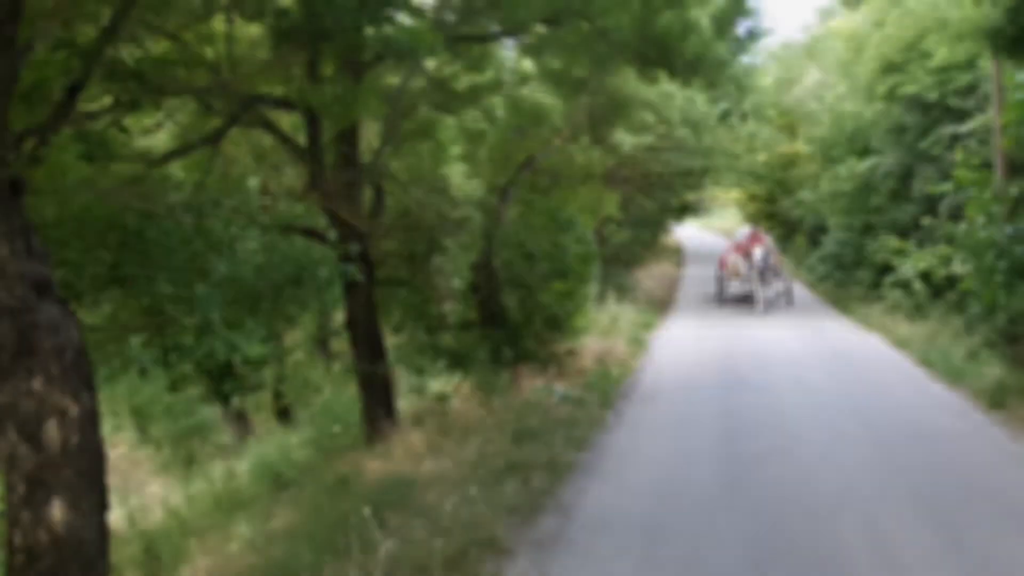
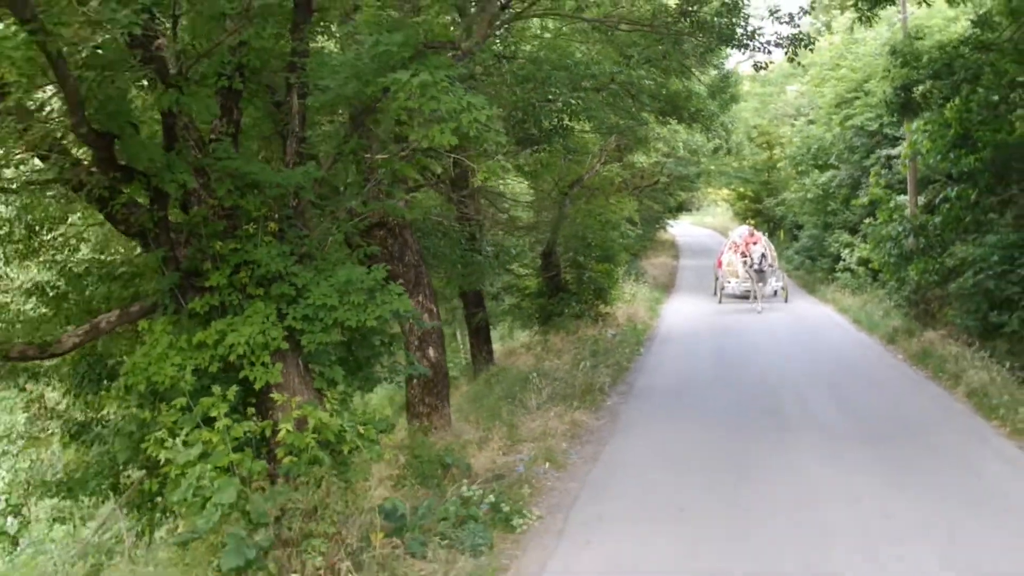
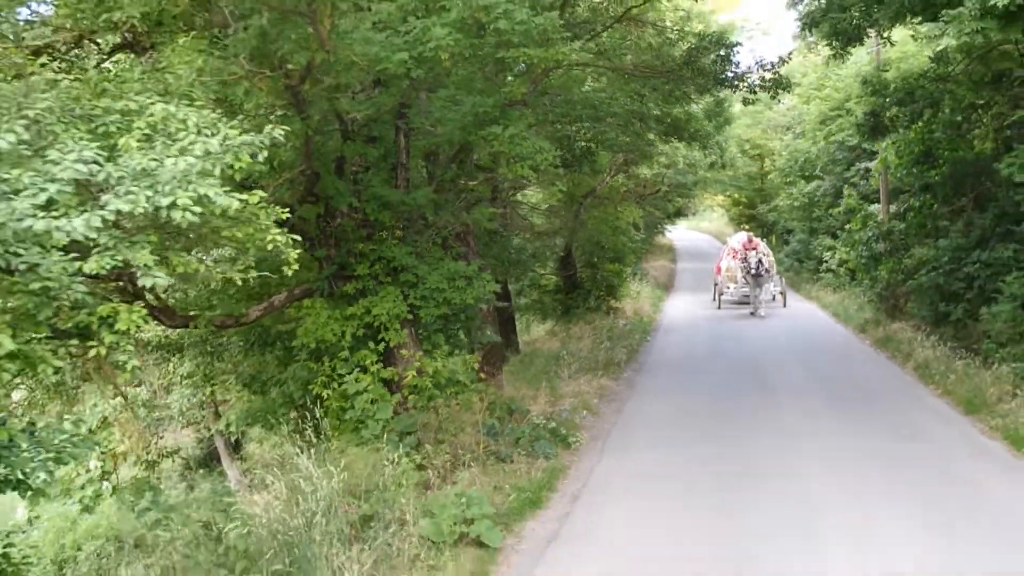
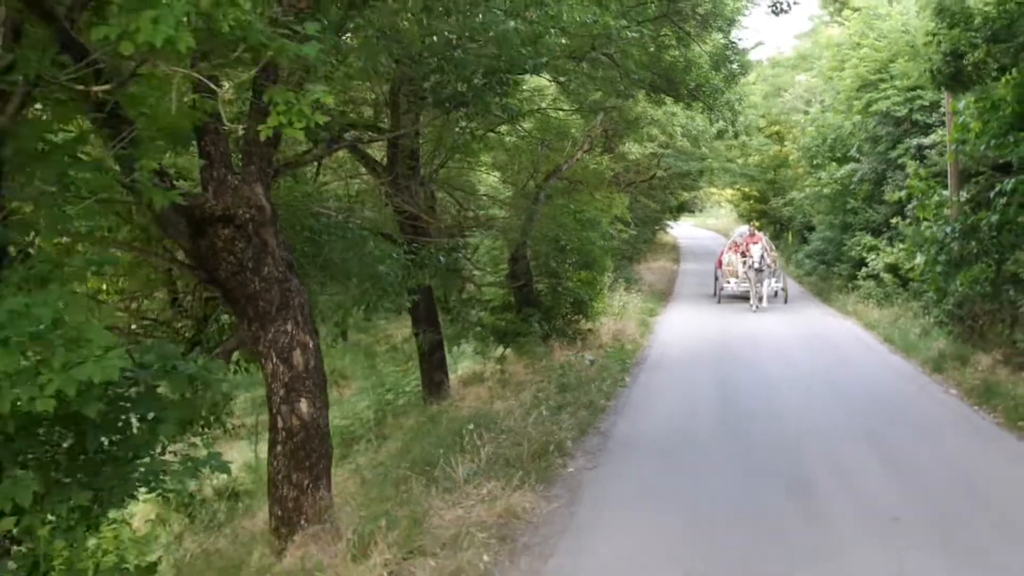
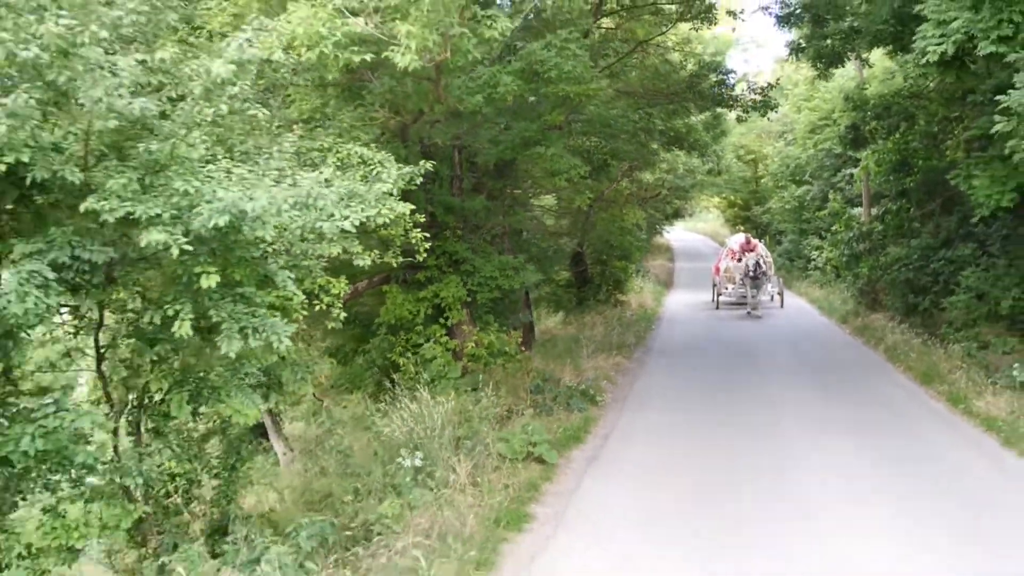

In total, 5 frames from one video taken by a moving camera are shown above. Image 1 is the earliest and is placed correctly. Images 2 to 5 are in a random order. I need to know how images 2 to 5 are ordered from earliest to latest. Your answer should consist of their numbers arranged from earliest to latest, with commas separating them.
4, 2, 3, 5
